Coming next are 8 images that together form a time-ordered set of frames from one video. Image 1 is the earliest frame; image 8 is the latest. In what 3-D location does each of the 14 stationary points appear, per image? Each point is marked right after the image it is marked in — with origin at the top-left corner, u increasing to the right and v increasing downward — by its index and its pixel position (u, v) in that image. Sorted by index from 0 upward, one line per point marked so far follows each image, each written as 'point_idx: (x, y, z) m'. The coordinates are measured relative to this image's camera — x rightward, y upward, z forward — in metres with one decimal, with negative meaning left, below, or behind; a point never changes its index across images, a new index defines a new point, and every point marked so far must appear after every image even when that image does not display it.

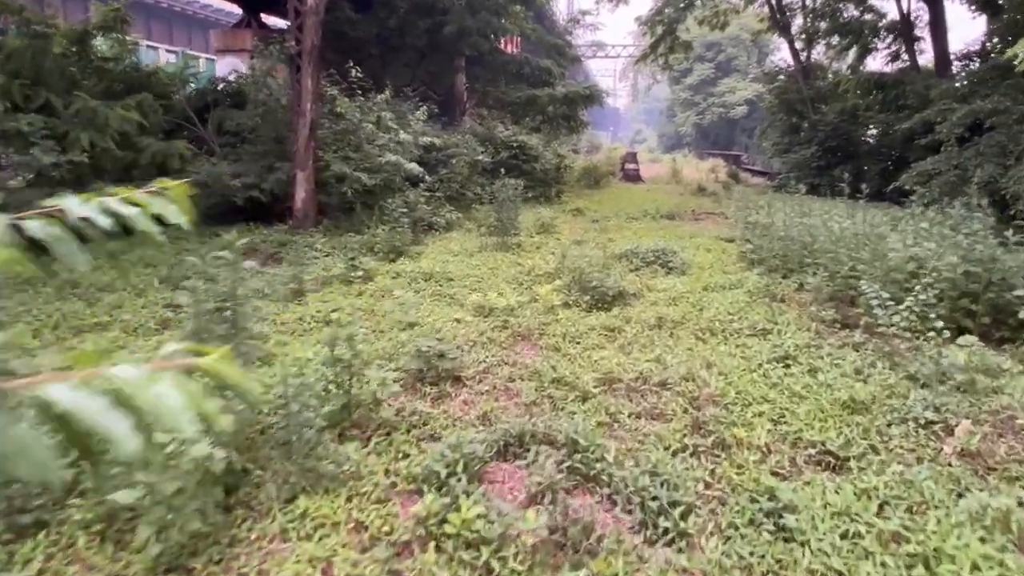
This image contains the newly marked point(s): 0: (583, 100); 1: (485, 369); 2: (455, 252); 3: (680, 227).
0: (+1.5, +4.0, +14.5) m
1: (-0.1, -0.4, +3.4) m
2: (-0.6, +0.4, +6.8) m
3: (+2.1, +0.8, +8.7) m
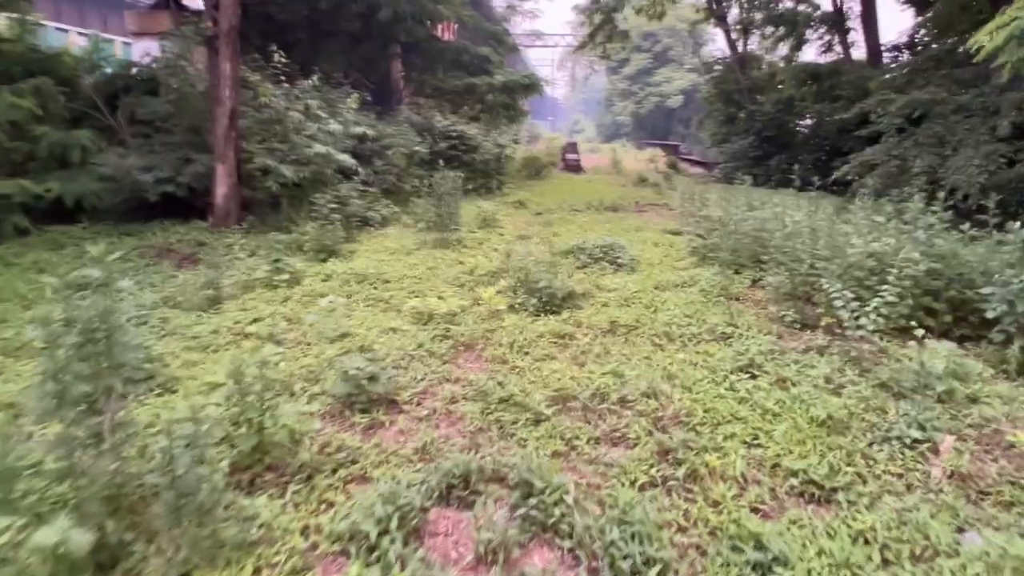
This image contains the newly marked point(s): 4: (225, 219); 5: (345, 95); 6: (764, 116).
0: (+0.2, +4.1, +14.1) m
1: (-0.4, -0.4, +3.0) m
2: (-1.1, +0.3, +6.3) m
3: (+1.4, +0.8, +8.5) m
4: (-2.9, +0.7, +7.0) m
5: (-2.1, +2.4, +8.5) m
6: (+5.5, +3.8, +15.1) m
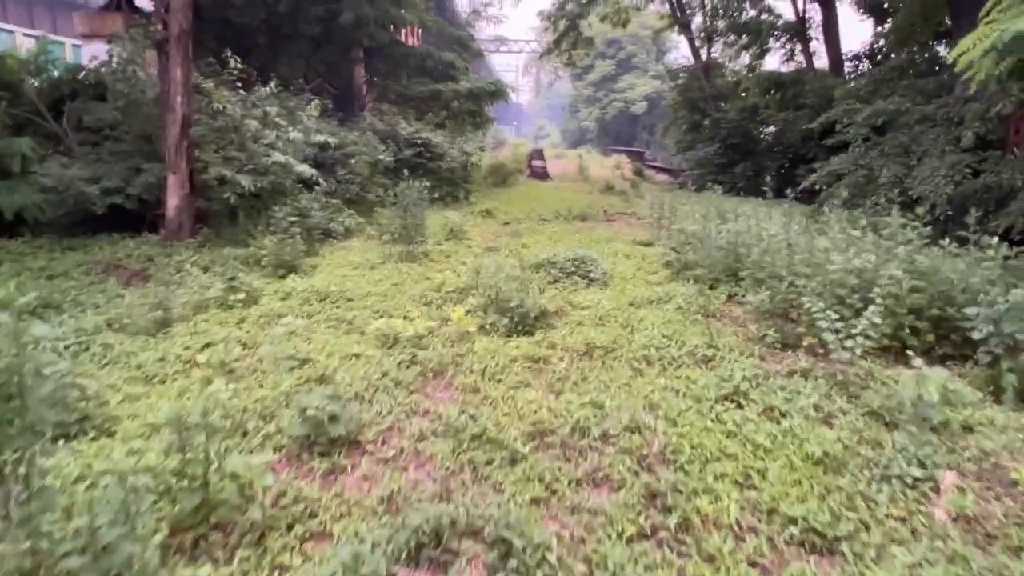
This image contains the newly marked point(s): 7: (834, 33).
0: (-0.5, +3.9, +14.0) m
1: (-0.5, -0.6, +2.8) m
2: (-1.4, +0.2, +6.1) m
3: (+1.0, +0.7, +8.3) m
4: (-3.2, +0.6, +6.7) m
5: (-2.5, +2.2, +8.2) m
6: (+4.8, +3.6, +15.2) m
7: (+6.2, +4.9, +13.2) m
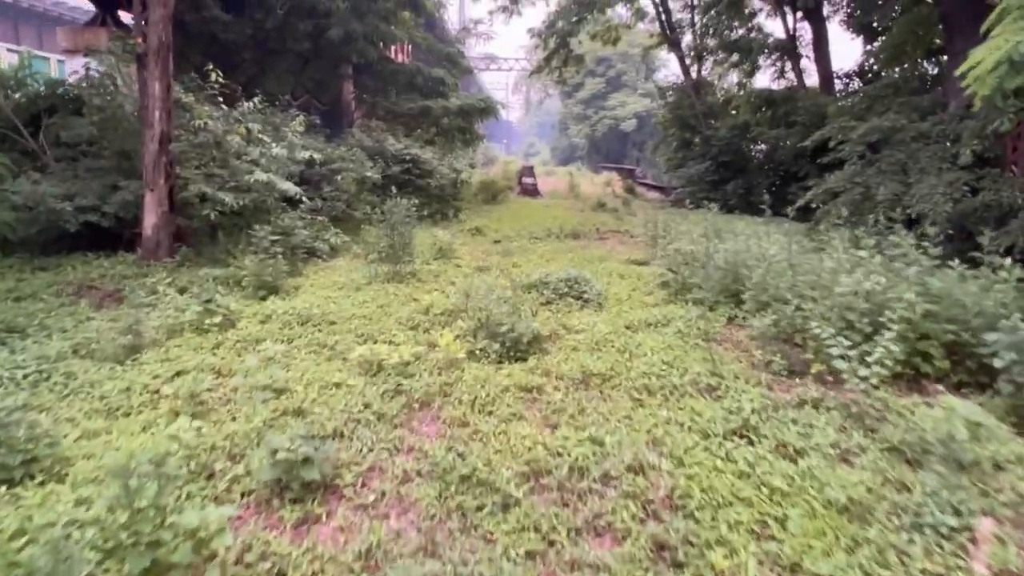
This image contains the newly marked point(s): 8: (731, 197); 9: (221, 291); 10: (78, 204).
0: (-0.7, +3.5, +13.8) m
1: (-0.5, -0.7, +2.5) m
2: (-1.5, 0.0, +5.8) m
3: (+0.9, +0.5, +8.2) m
4: (-3.3, +0.4, +6.4) m
5: (-2.6, +2.0, +8.0) m
6: (+4.6, +3.2, +15.1) m
7: (+6.0, +4.5, +13.2) m
8: (+4.7, +2.0, +14.9) m
9: (-2.3, 0.0, +5.3) m
10: (-4.0, +0.8, +6.4) m
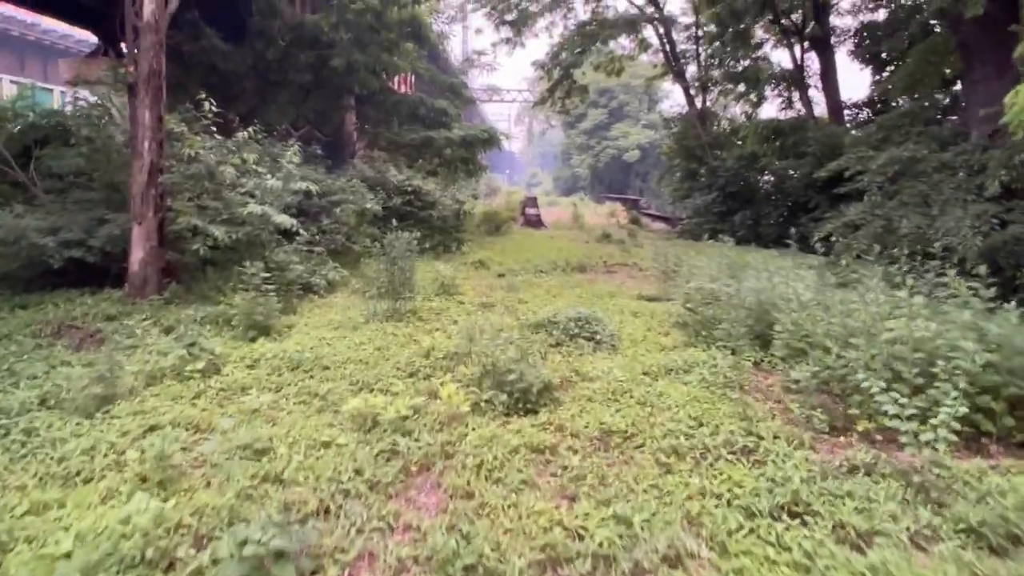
0: (-0.6, +2.9, +13.6) m
1: (-0.5, -0.8, +2.2) m
2: (-1.4, -0.3, +5.5) m
3: (+0.9, +0.1, +7.8) m
4: (-3.3, 0.0, +6.1) m
5: (-2.5, +1.6, +7.7) m
6: (+4.7, +2.5, +14.9) m
7: (+6.1, +3.9, +13.0) m
8: (+4.8, +1.3, +14.6) m
9: (-2.2, -0.3, +5.0) m
10: (-4.0, +0.4, +6.1) m
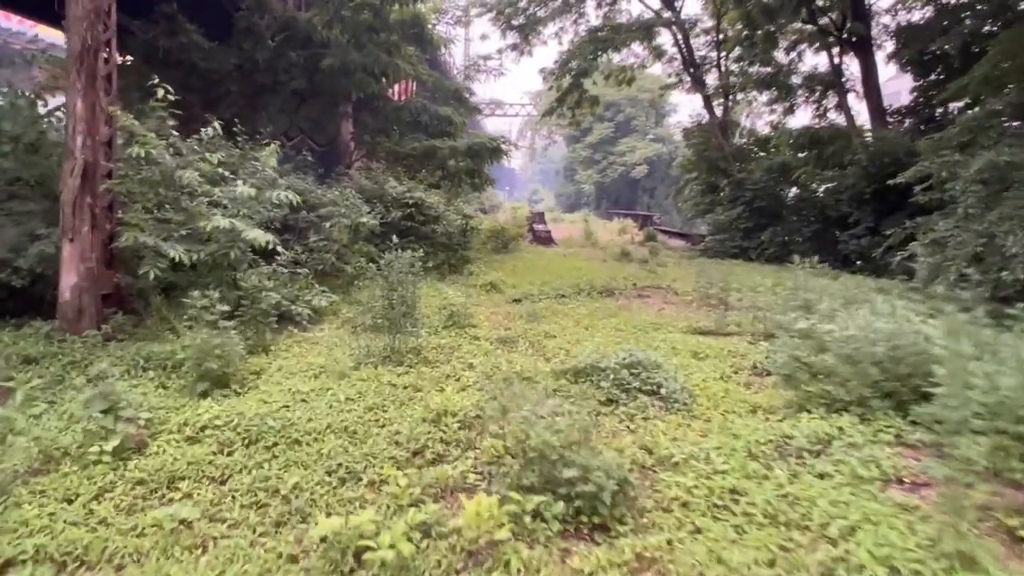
0: (-0.4, +2.5, +12.5) m
1: (-0.3, -1.0, +0.9) m
2: (-1.2, -0.5, +4.3) m
3: (+1.1, -0.2, +6.6) m
4: (-3.1, -0.2, +4.9) m
5: (-2.3, +1.3, +6.6) m
6: (+4.8, +2.1, +13.7) m
7: (+6.2, +3.5, +11.9) m
8: (+5.0, +0.8, +13.4) m
9: (-2.0, -0.5, +3.8) m
10: (-3.8, +0.2, +4.8) m
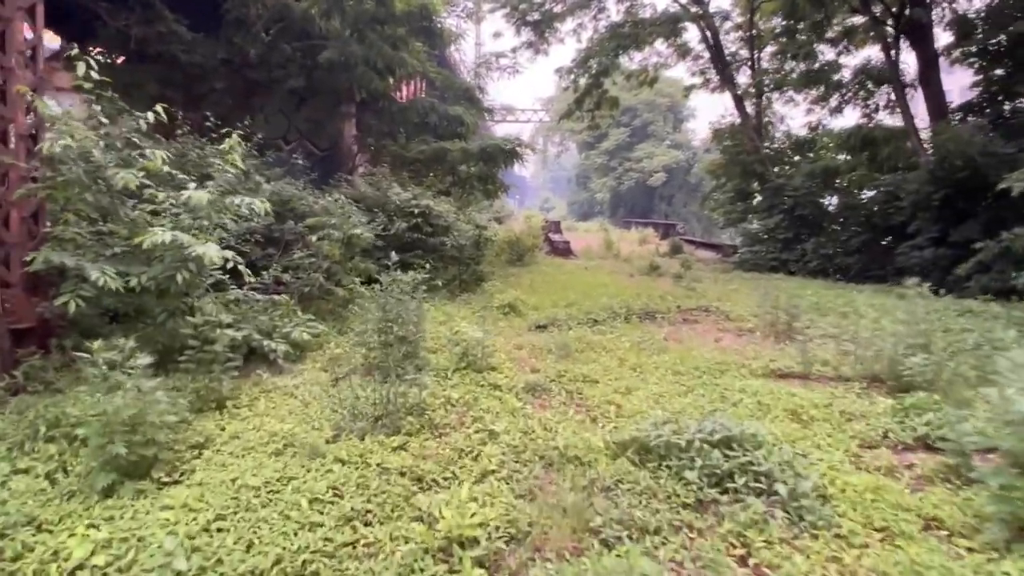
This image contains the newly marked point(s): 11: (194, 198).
0: (-0.1, +2.2, +11.3) m
1: (-0.2, -1.1, -0.3) m
2: (-1.0, -0.7, +3.1) m
3: (+1.3, -0.4, +5.4) m
4: (-2.9, -0.4, +3.7) m
5: (-2.1, +1.1, +5.4) m
6: (+5.2, +1.8, +12.5) m
7: (+6.5, +3.2, +10.6) m
8: (+5.3, +0.5, +12.1) m
9: (-1.8, -0.7, +2.6) m
10: (-3.6, 0.0, +3.7) m
11: (-2.0, +0.6, +4.6) m
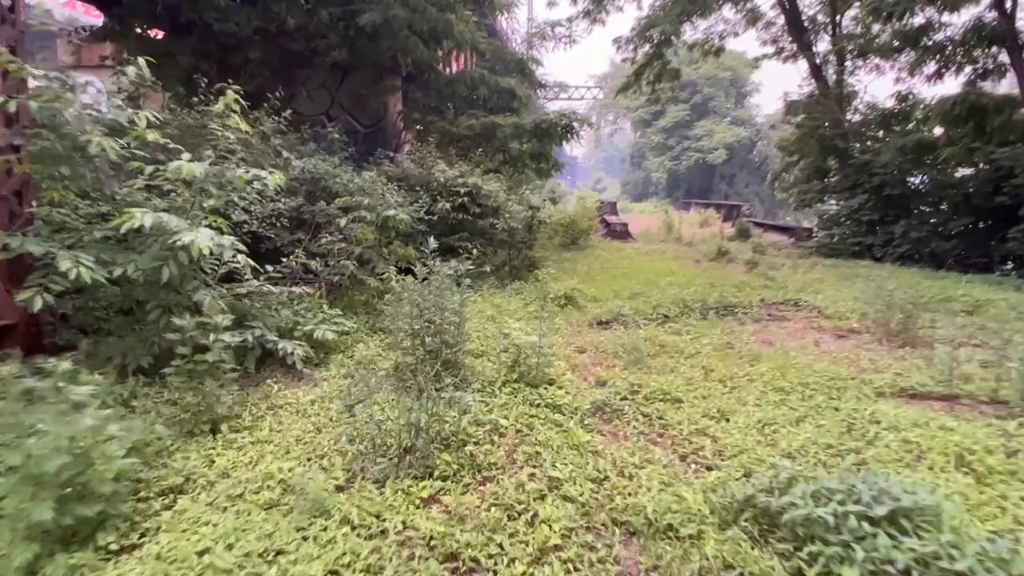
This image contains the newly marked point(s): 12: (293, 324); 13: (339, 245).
0: (+0.7, +2.4, +10.4) m
1: (-0.2, -1.2, -1.1) m
2: (-0.8, -0.7, +2.3) m
3: (+1.7, -0.4, +4.5) m
4: (-2.6, -0.4, +3.1) m
5: (-1.7, +1.2, +4.7) m
6: (+6.1, +2.0, +11.2) m
7: (+7.3, +3.4, +9.2) m
8: (+6.2, +0.7, +10.9) m
9: (-1.6, -0.7, +1.9) m
10: (-3.3, +0.1, +3.1) m
11: (-1.6, +0.6, +3.9) m
12: (-1.3, -0.2, +4.1) m
13: (-1.3, +0.3, +5.2) m
